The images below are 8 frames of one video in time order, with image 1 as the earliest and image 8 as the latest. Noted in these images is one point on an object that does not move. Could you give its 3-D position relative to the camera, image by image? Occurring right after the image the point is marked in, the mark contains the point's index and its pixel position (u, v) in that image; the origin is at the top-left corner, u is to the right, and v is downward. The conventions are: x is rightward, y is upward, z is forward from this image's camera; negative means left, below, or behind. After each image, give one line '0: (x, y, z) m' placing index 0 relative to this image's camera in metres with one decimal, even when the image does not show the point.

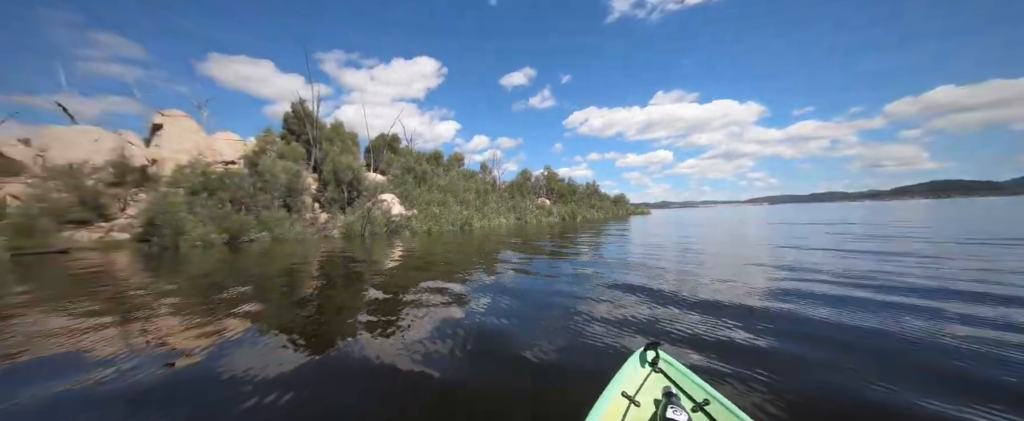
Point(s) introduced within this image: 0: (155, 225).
0: (-22.4, -1.0, +20.1) m
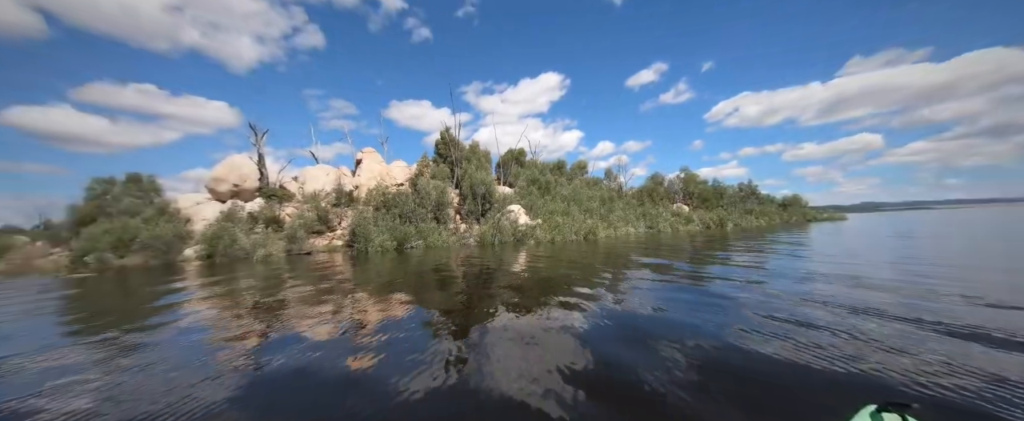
0: (-13.4, -2.0, +27.6) m
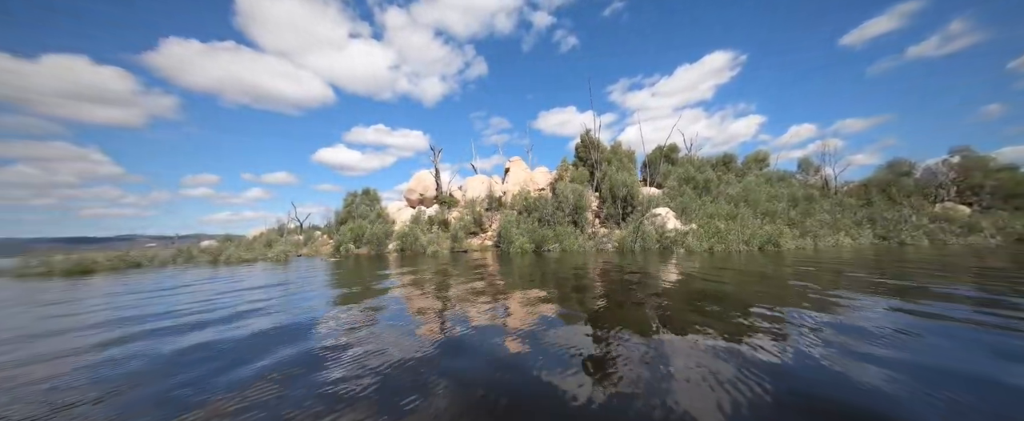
0: (-0.9, -2.4, +30.8) m
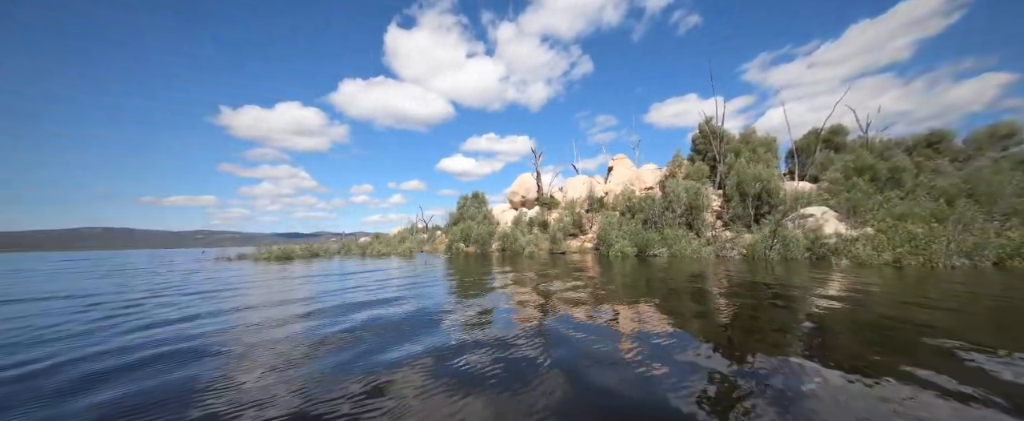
0: (+8.3, -2.5, +29.1) m
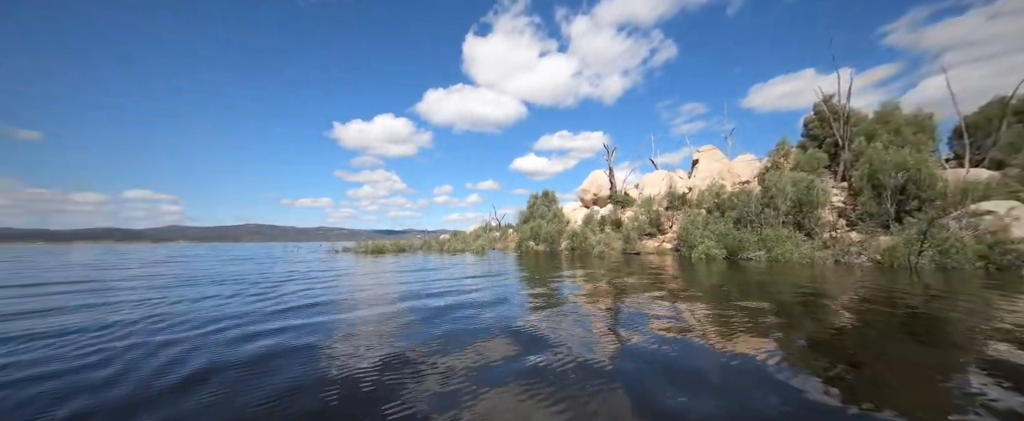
0: (+14.1, -2.3, +26.2) m
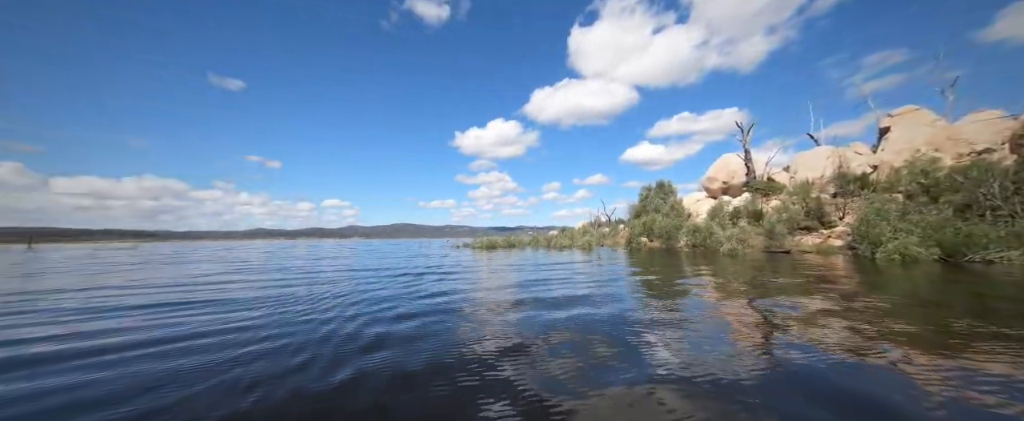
0: (+21.4, -1.4, +19.5) m
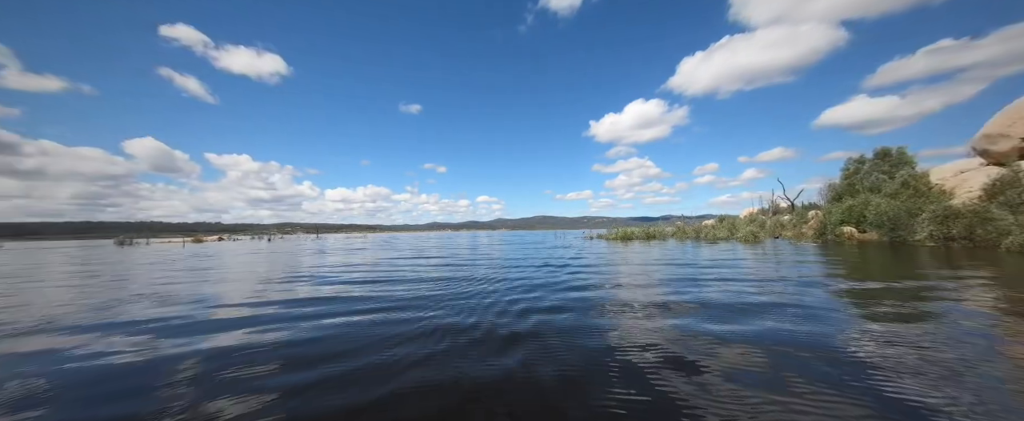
0: (+26.5, -0.1, +8.4) m
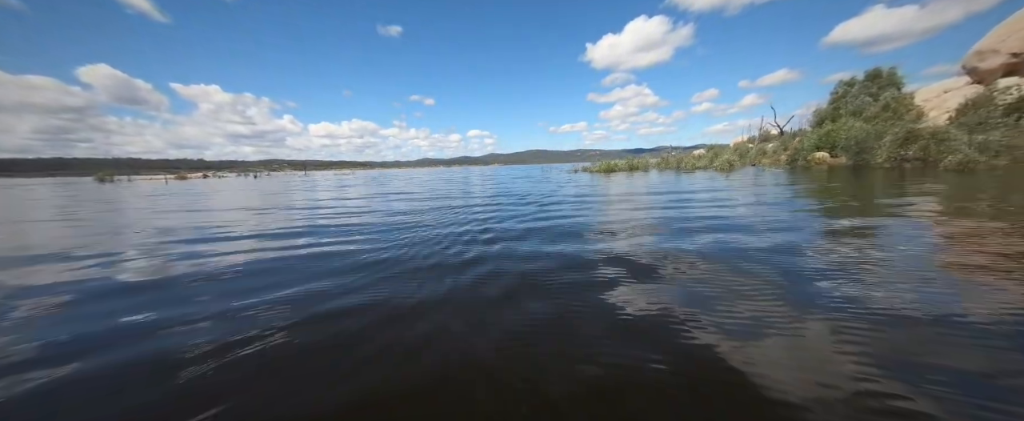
0: (+24.9, +2.4, +8.6) m
